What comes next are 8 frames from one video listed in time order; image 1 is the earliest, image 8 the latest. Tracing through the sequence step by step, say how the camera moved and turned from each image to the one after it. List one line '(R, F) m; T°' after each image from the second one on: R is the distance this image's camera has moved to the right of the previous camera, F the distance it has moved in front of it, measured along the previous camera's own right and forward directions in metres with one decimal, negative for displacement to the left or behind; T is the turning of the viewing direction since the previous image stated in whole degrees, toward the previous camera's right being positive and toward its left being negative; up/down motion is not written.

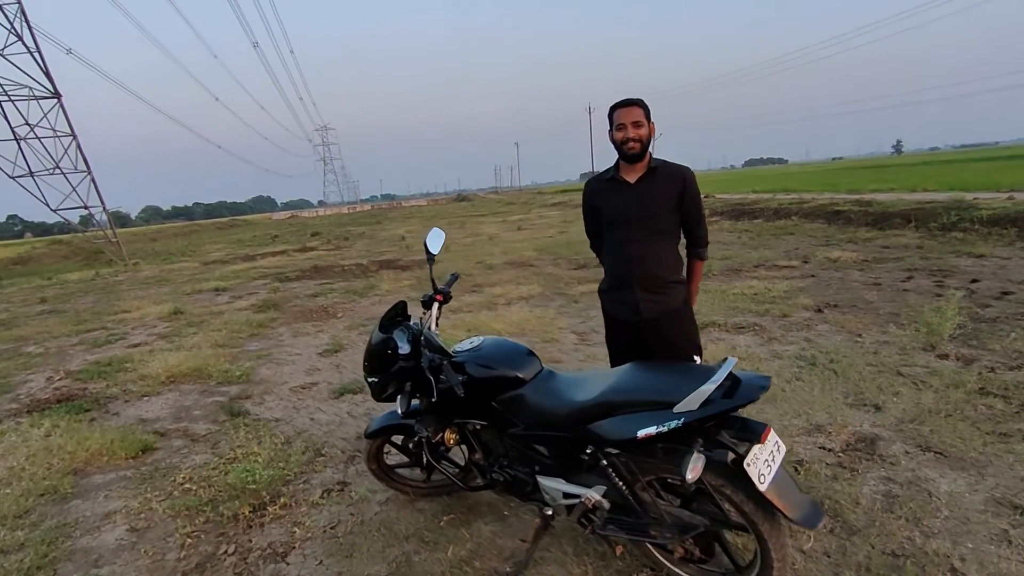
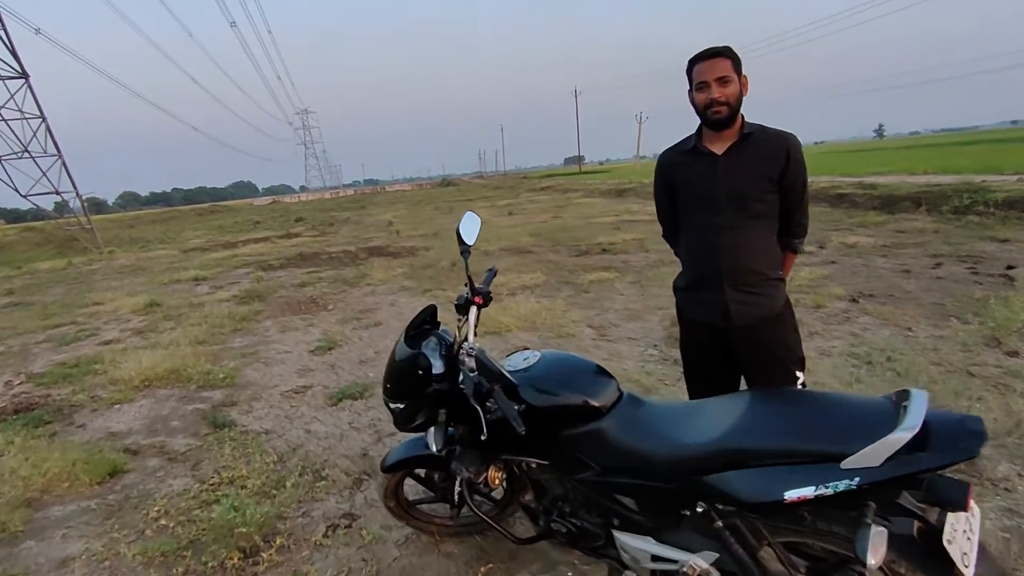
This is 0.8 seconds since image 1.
(-0.3, +0.6) m; +1°
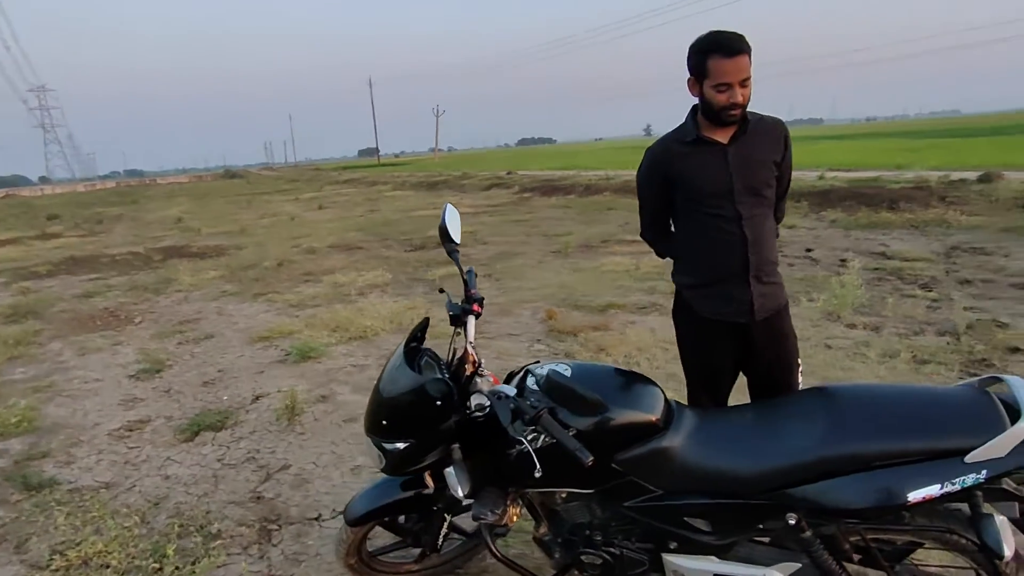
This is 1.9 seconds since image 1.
(-0.6, +0.4) m; +18°
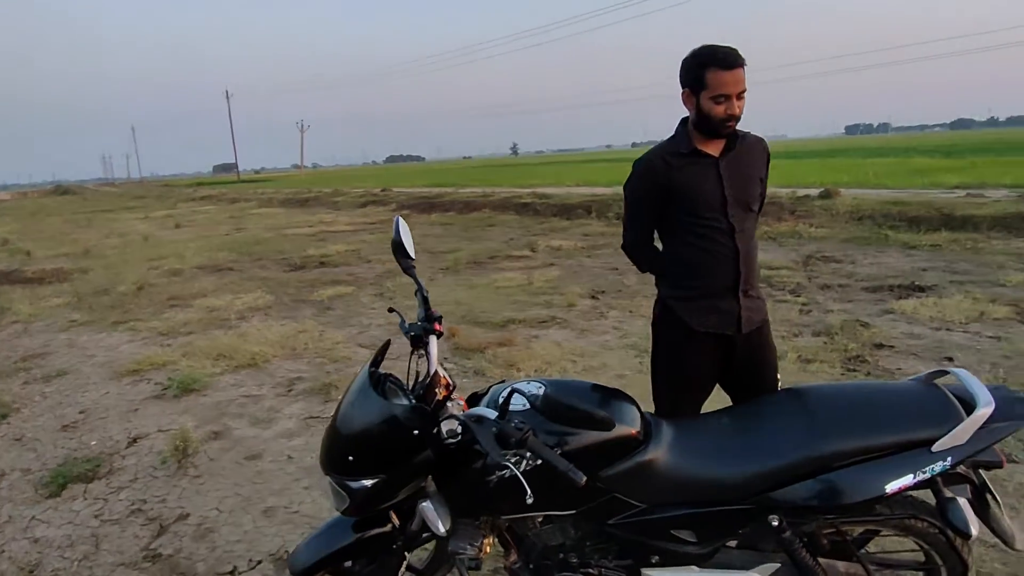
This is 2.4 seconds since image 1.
(-0.3, +0.1) m; +12°
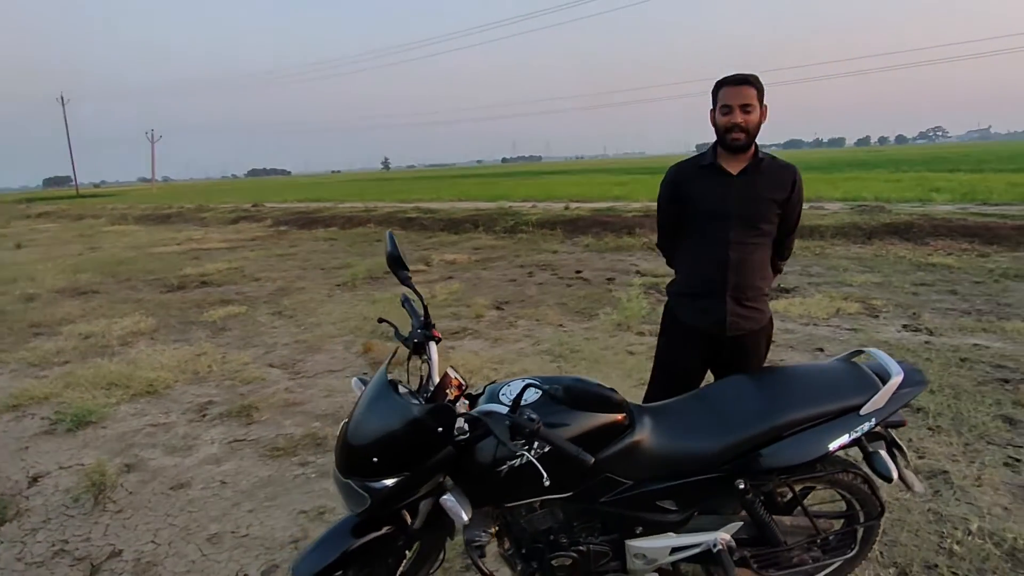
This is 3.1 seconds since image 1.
(-0.4, -0.1) m; +11°
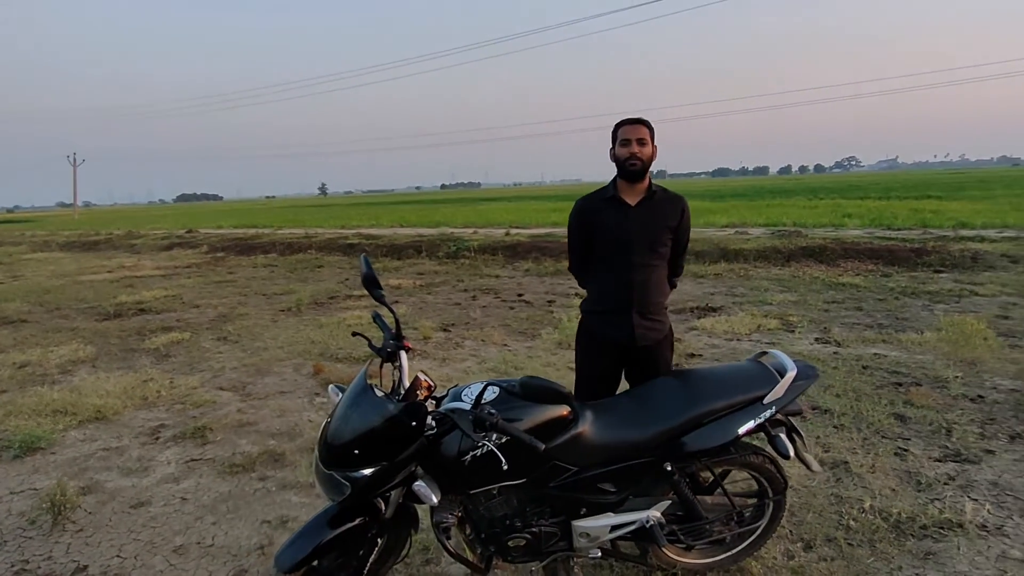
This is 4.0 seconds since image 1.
(-0.1, -0.3) m; +5°
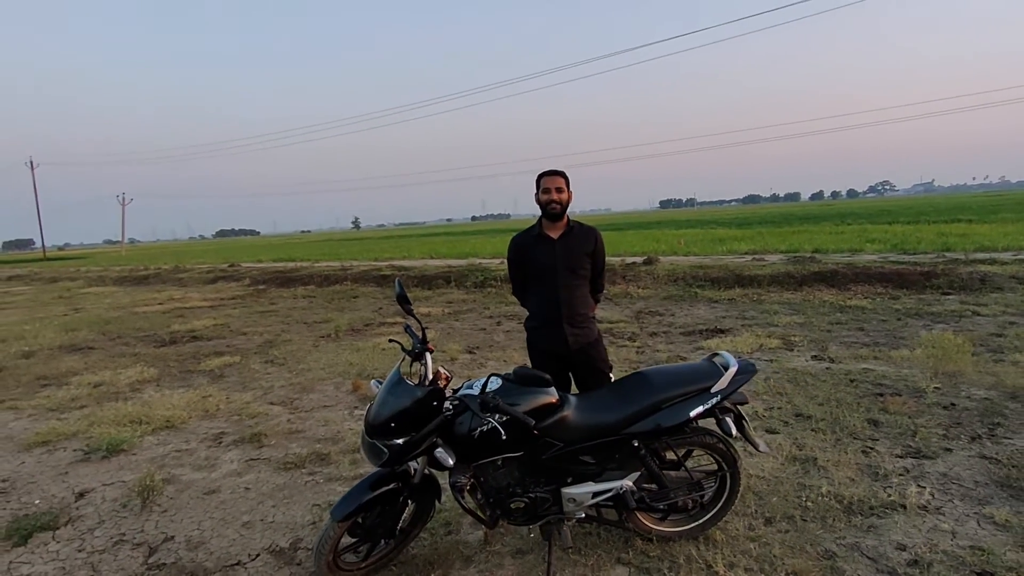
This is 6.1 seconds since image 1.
(+0.1, -0.6) m; -3°
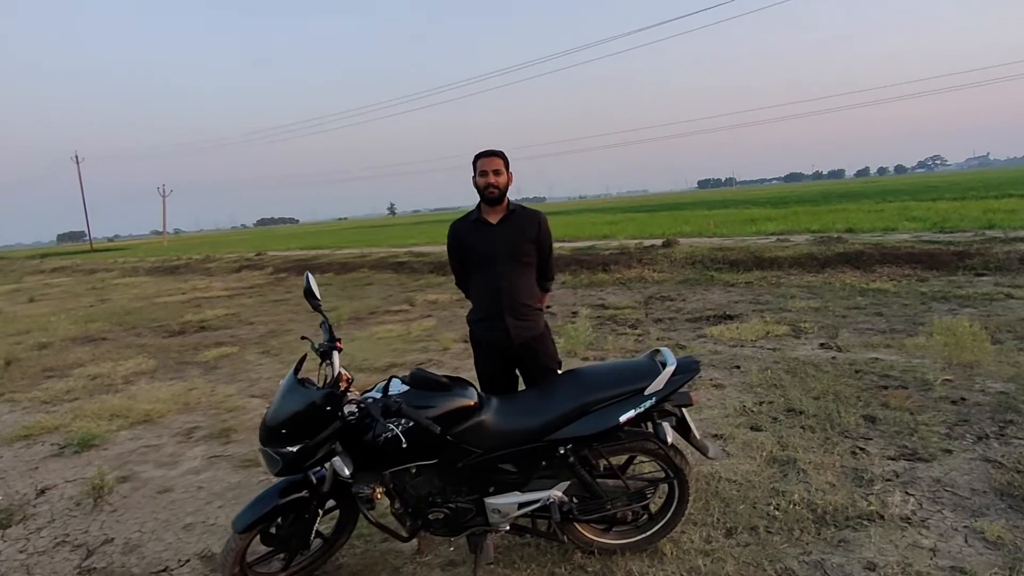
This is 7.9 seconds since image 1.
(+0.5, +0.3) m; -3°
